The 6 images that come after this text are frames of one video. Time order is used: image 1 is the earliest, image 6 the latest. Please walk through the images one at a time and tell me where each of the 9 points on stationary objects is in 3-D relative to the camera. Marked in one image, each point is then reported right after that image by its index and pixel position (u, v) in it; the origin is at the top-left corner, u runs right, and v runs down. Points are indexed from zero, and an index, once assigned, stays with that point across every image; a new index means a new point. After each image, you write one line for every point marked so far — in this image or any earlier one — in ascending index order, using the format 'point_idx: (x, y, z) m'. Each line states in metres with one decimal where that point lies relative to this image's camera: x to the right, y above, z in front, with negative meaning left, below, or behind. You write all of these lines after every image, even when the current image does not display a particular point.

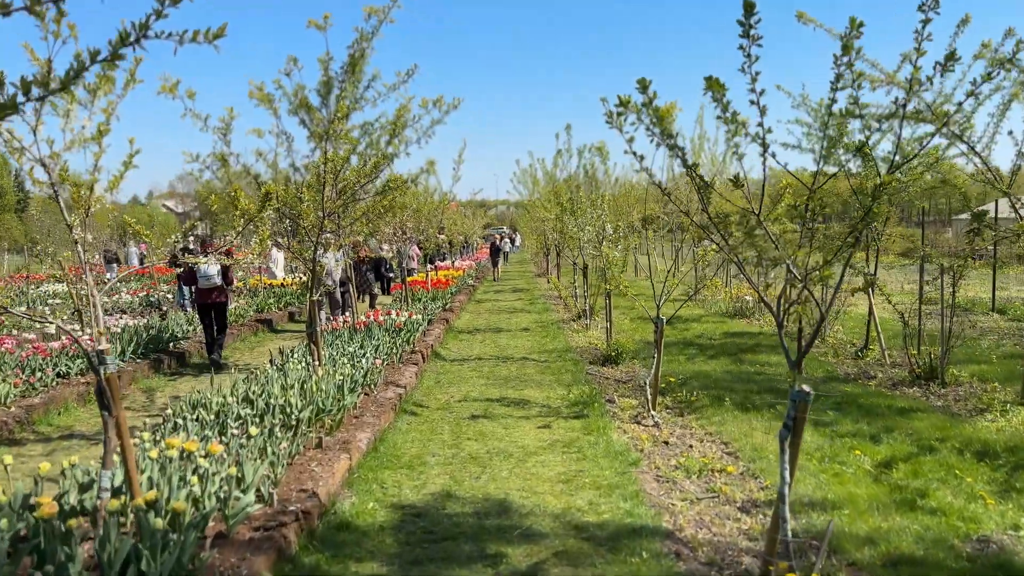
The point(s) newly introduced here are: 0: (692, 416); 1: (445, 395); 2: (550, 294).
0: (+1.3, -0.9, +5.8) m
1: (-0.6, -0.9, +6.8) m
2: (+0.8, -0.1, +16.0) m
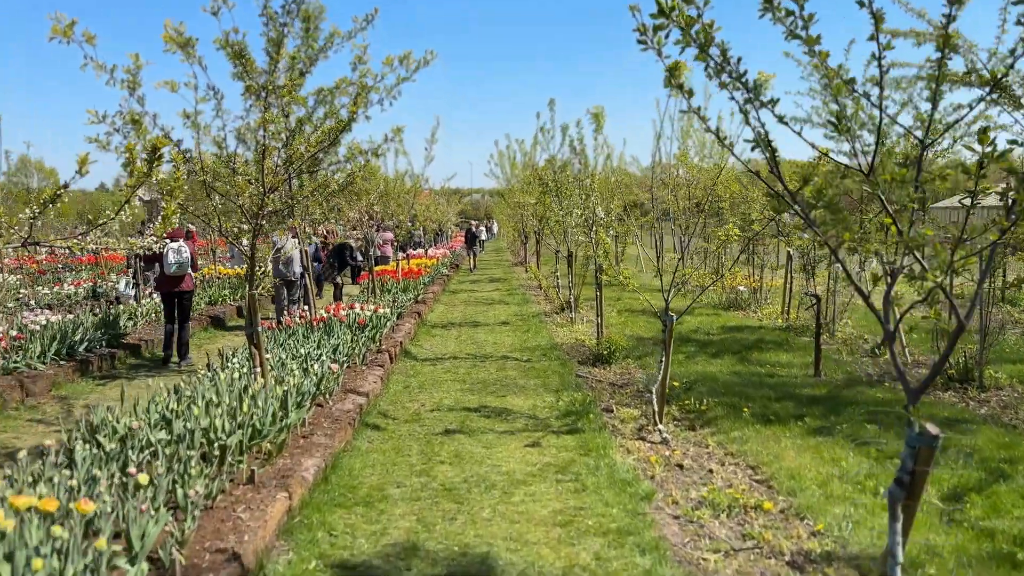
0: (+1.2, -0.9, +4.9) m
1: (-0.7, -0.9, +5.9) m
2: (+0.3, +0.1, +15.1) m
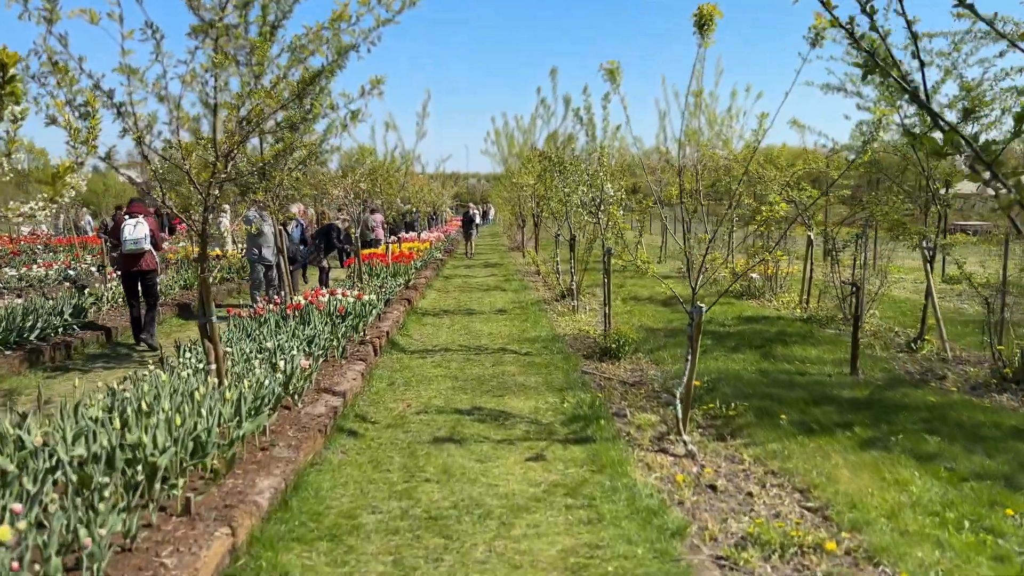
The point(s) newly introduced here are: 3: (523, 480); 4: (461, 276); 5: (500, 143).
0: (+1.2, -0.8, +4.2) m
1: (-0.7, -0.8, +5.2) m
2: (+0.3, +0.3, +14.4) m
3: (+0.1, -0.9, +3.7) m
4: (-0.9, +0.2, +13.9) m
5: (-0.3, +2.8, +15.2) m
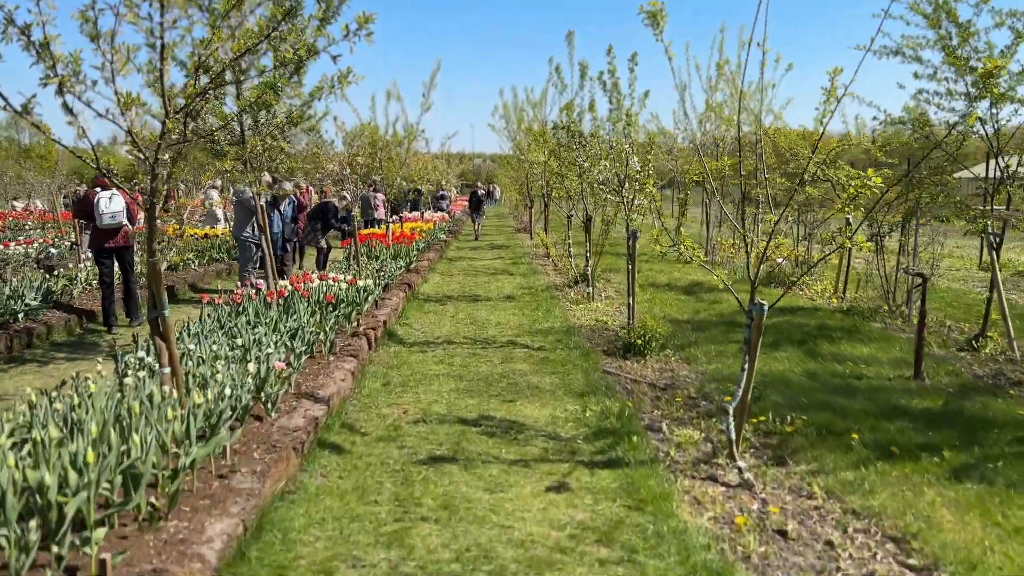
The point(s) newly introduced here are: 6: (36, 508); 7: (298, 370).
0: (+1.3, -0.8, +3.5) m
1: (-0.7, -0.7, +4.5) m
2: (+0.4, +0.6, +13.6) m
3: (+0.1, -0.9, +2.9) m
4: (-0.8, +0.5, +13.1) m
5: (-0.1, +3.1, +14.4) m
6: (-1.3, -0.6, +2.2) m
7: (-1.2, -0.5, +4.5) m
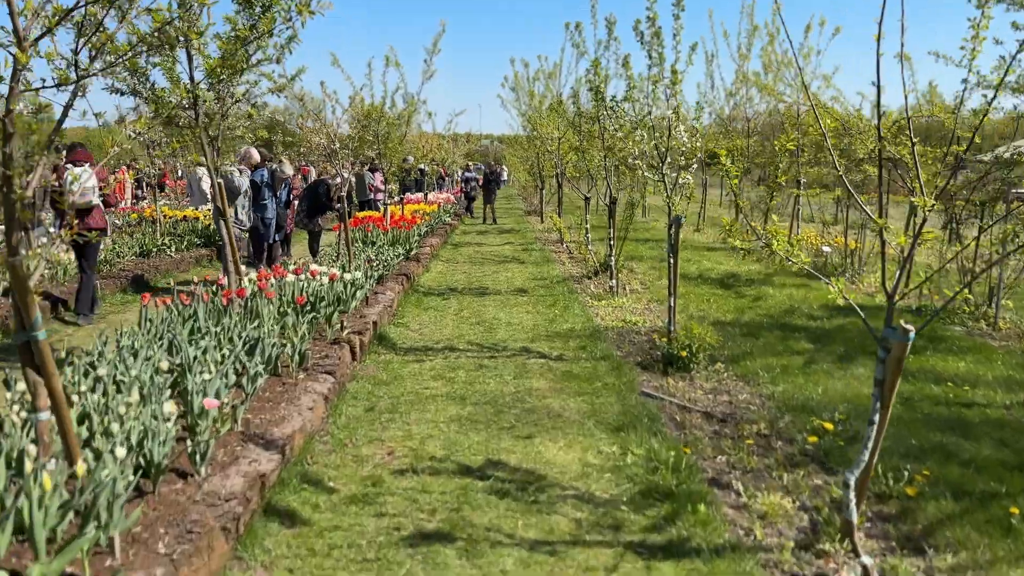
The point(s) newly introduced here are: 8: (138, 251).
0: (+1.3, -0.8, +2.4) m
1: (-0.6, -0.7, +3.4) m
2: (+0.6, +0.8, +12.5) m
3: (+0.2, -0.9, +1.9) m
4: (-0.6, +0.7, +12.1) m
5: (+0.1, +3.3, +13.3) m
6: (-1.3, -0.7, +1.2) m
7: (-1.1, -0.5, +3.4) m
8: (-4.1, +0.4, +8.8) m
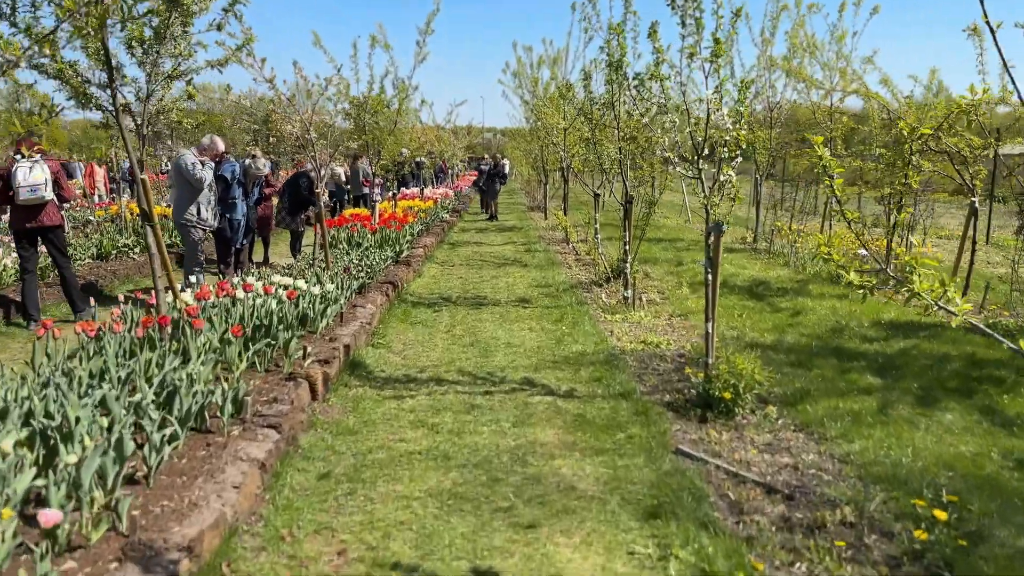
0: (+1.3, -1.0, +1.5) m
1: (-0.6, -0.8, +2.5) m
2: (+0.6, +0.7, +11.6) m
3: (+0.2, -1.0, +1.0) m
4: (-0.6, +0.6, +11.1) m
5: (+0.1, +3.3, +12.3) m
6: (-1.3, -0.8, +0.3) m
7: (-1.1, -0.6, +2.5) m
8: (-4.1, +0.3, +7.9) m
